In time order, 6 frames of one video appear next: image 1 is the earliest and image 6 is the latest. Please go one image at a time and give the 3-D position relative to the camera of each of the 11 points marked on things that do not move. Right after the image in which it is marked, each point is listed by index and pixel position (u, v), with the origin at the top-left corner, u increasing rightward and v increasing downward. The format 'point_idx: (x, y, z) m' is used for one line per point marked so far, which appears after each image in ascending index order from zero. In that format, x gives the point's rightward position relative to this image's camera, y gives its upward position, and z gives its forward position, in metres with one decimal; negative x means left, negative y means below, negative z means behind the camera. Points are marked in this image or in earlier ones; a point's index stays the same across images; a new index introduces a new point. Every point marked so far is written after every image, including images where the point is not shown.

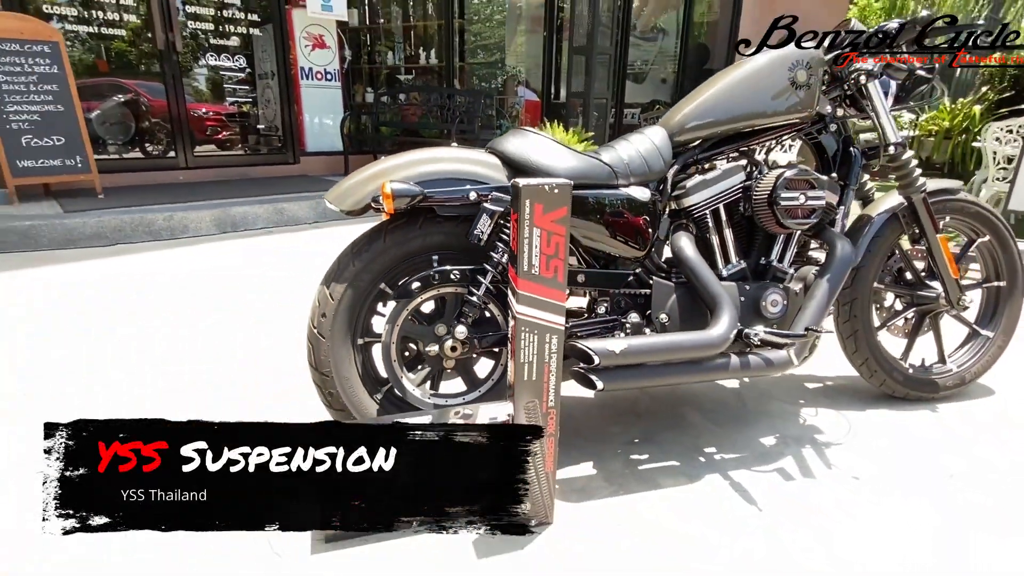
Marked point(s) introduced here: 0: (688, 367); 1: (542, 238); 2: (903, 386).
0: (+0.6, -0.3, +2.0) m
1: (+0.1, +0.1, +1.5) m
2: (+1.8, -0.5, +2.5) m
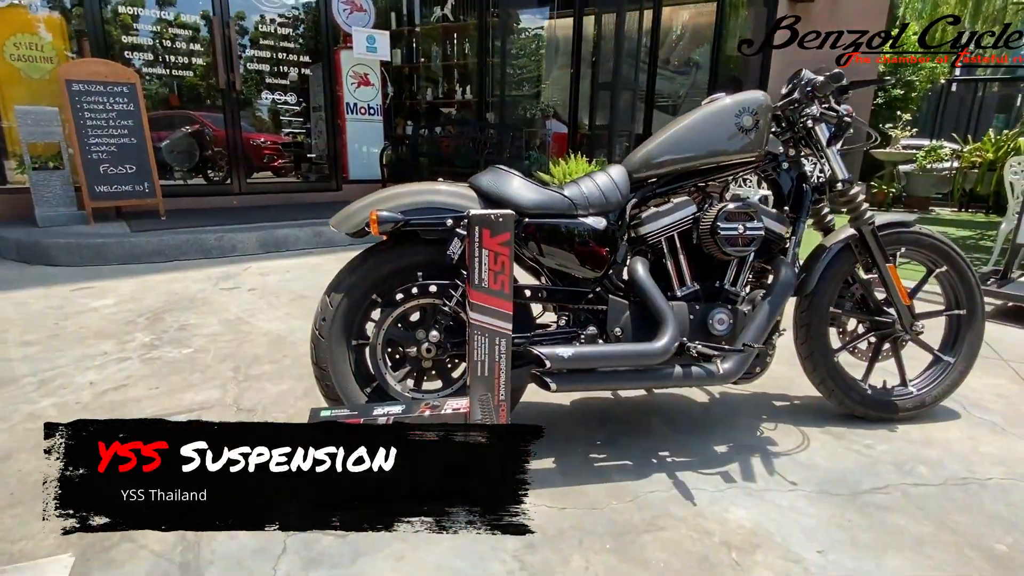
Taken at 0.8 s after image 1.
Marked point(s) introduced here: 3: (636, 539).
0: (+0.5, -0.4, +2.2) m
1: (-0.1, +0.1, +1.8) m
2: (+1.7, -0.6, +2.7) m
3: (+0.4, -0.9, +1.9) m
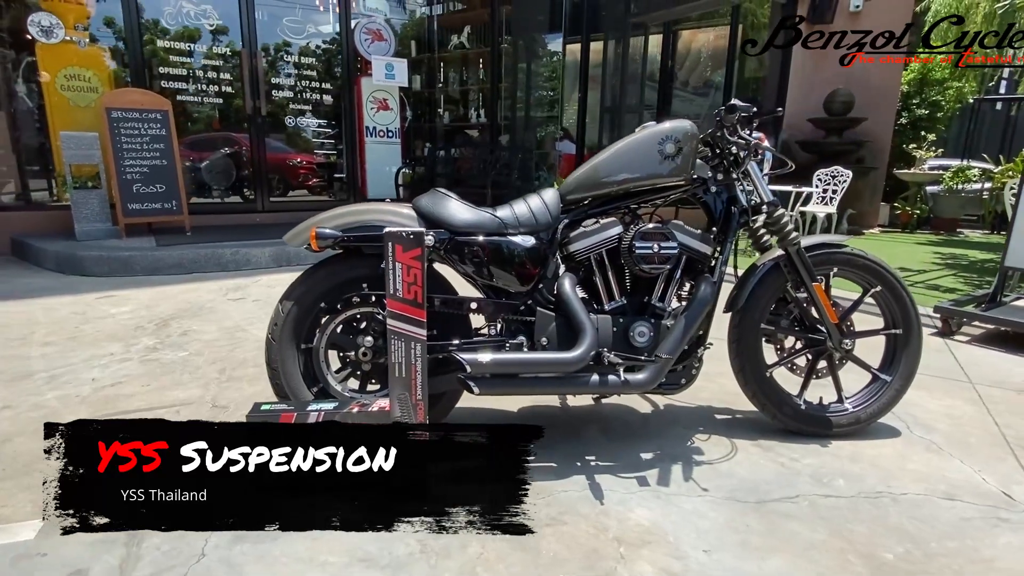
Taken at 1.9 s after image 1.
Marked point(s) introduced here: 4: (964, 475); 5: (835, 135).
0: (+0.2, -0.4, +2.4) m
1: (-0.4, +0.1, +2.0) m
2: (+1.4, -0.7, +2.8) m
3: (+0.1, -0.9, +2.1) m
4: (+2.1, -0.9, +2.5) m
5: (+6.0, +2.8, +10.2) m
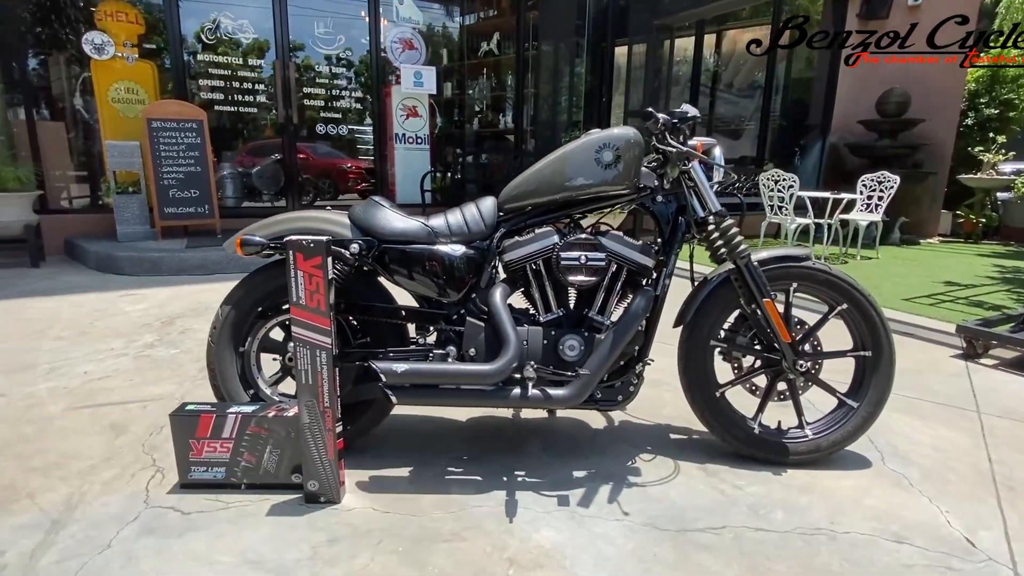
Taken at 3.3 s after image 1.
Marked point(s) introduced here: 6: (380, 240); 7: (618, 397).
0: (-0.2, -0.5, +2.4) m
1: (-0.8, 0.0, +2.1) m
2: (+1.1, -0.7, +2.6) m
3: (-0.3, -1.0, +2.0) m
4: (+1.7, -0.9, +2.3) m
5: (+6.5, +2.6, +9.5) m
6: (-0.6, +0.2, +2.5) m
7: (+0.5, -0.5, +2.5) m
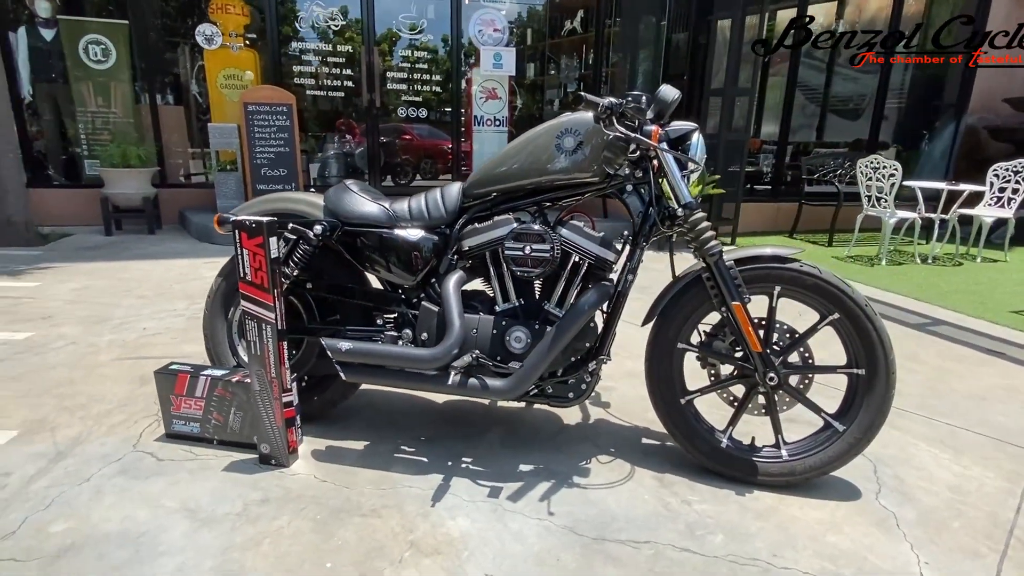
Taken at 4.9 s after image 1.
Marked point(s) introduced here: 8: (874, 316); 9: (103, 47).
0: (-0.4, -0.4, +2.4) m
1: (-1.0, +0.1, +2.2) m
2: (+0.9, -0.7, +2.4) m
3: (-0.6, -0.9, +2.1) m
4: (+1.4, -1.0, +2.0) m
5: (+7.7, +2.5, +8.0) m
6: (-0.8, +0.3, +2.6) m
7: (+0.3, -0.5, +2.5) m
8: (+1.5, -0.1, +2.2) m
9: (-5.9, +3.5, +8.0) m
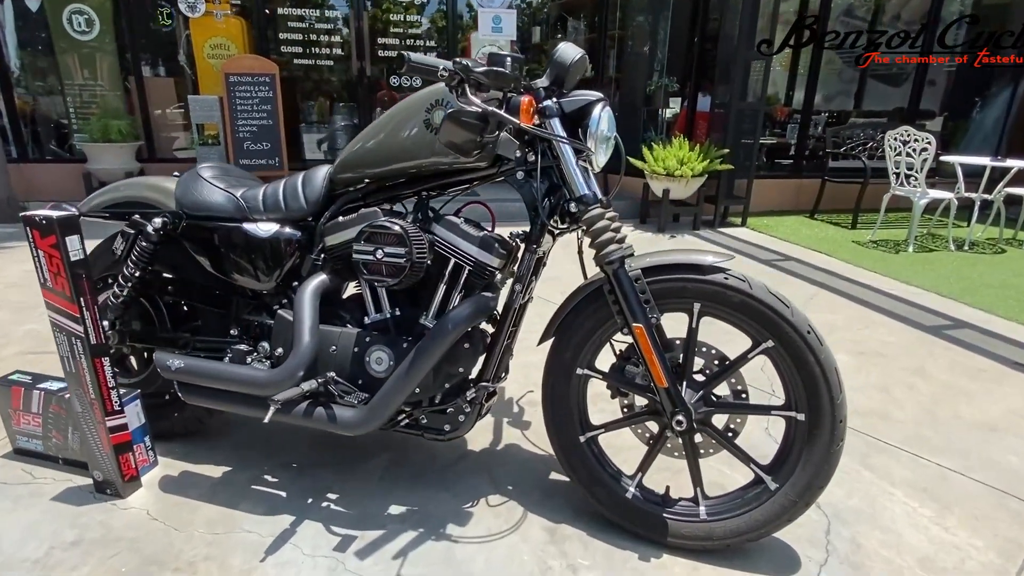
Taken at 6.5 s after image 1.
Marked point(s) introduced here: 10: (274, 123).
0: (-0.9, -0.4, +2.0) m
1: (-1.5, +0.1, +1.8) m
2: (+0.3, -0.8, +2.0) m
3: (-1.2, -0.9, +1.8) m
4: (+0.8, -1.1, +1.5) m
5: (+7.6, +2.6, +6.9) m
6: (-1.3, +0.3, +2.2) m
7: (-0.2, -0.5, +2.0) m
8: (+0.9, -0.2, +1.7) m
9: (-6.0, +3.8, +7.8) m
10: (-3.3, +2.3, +7.5) m
